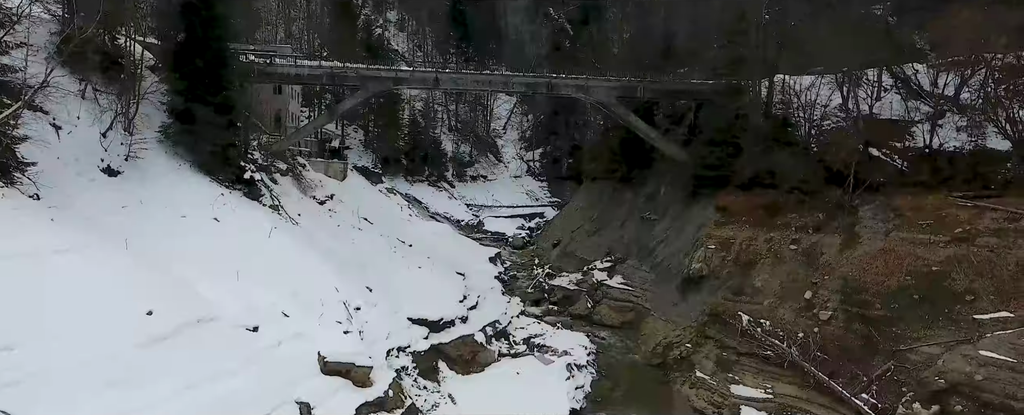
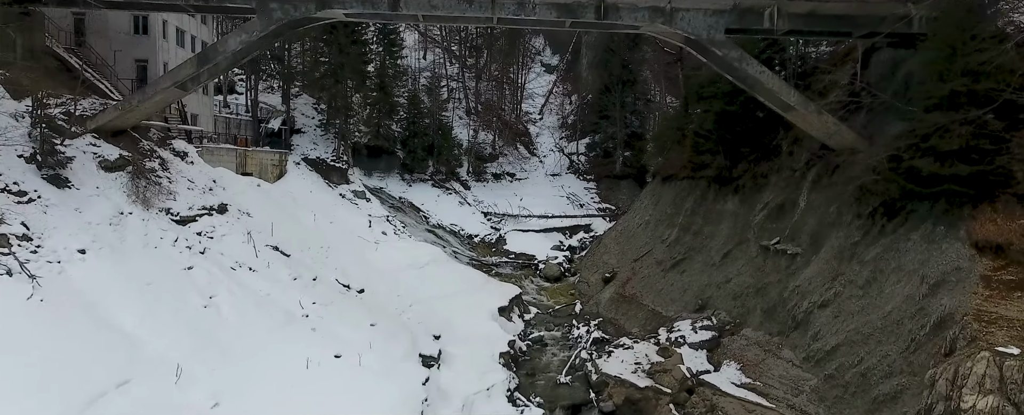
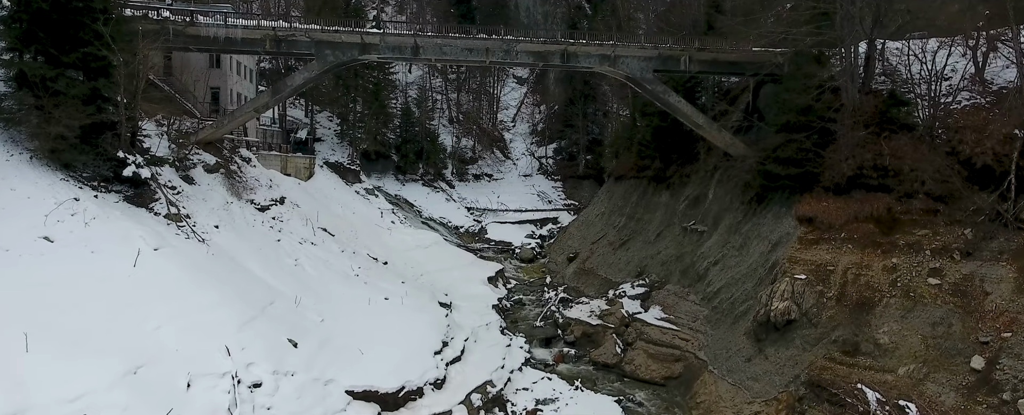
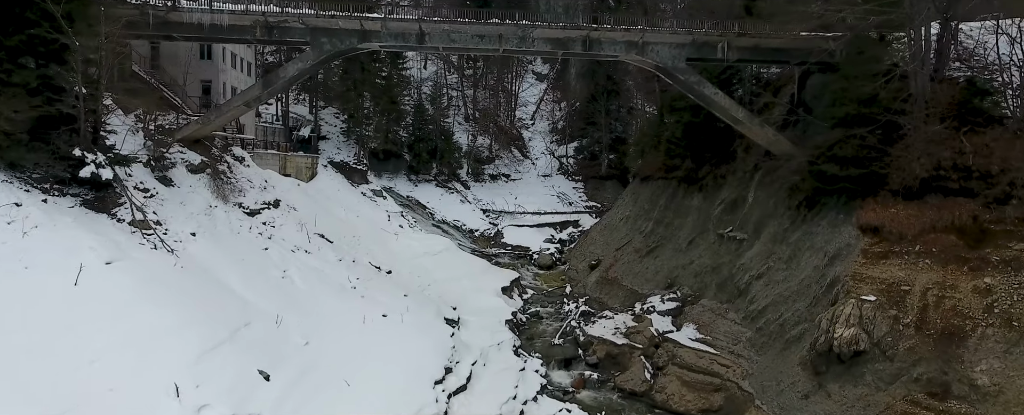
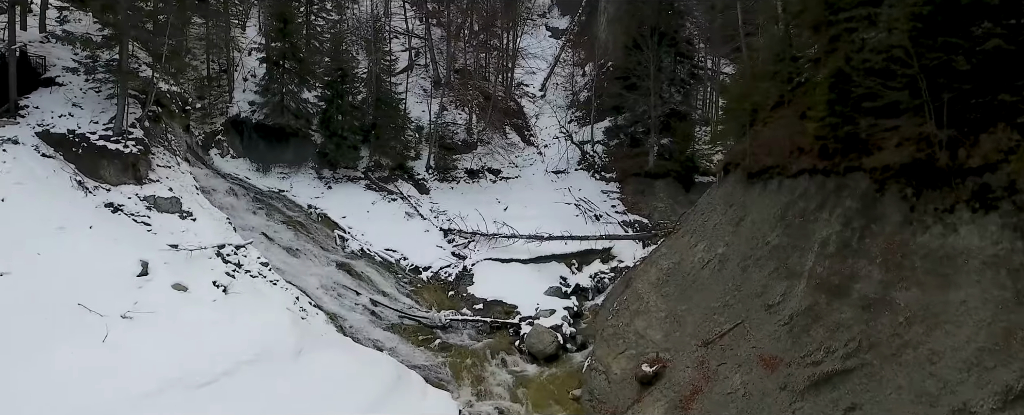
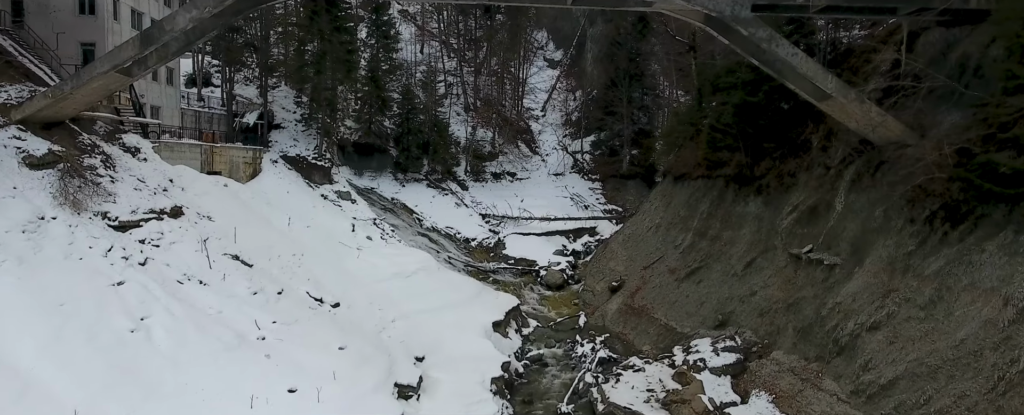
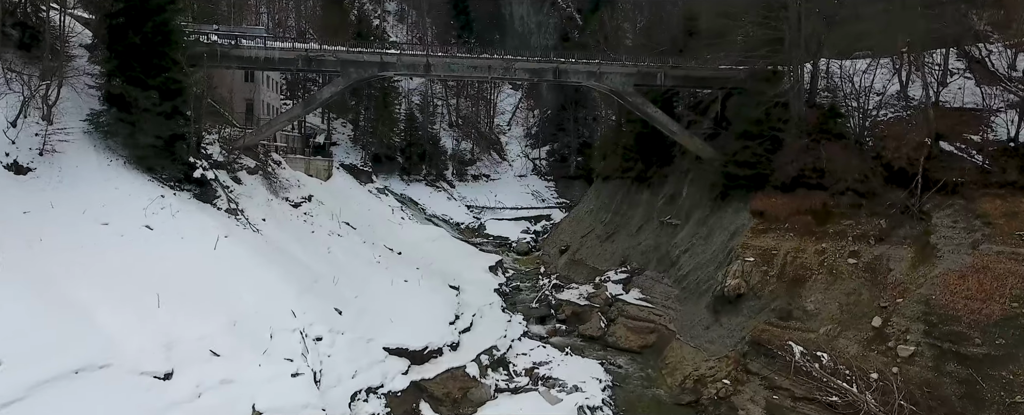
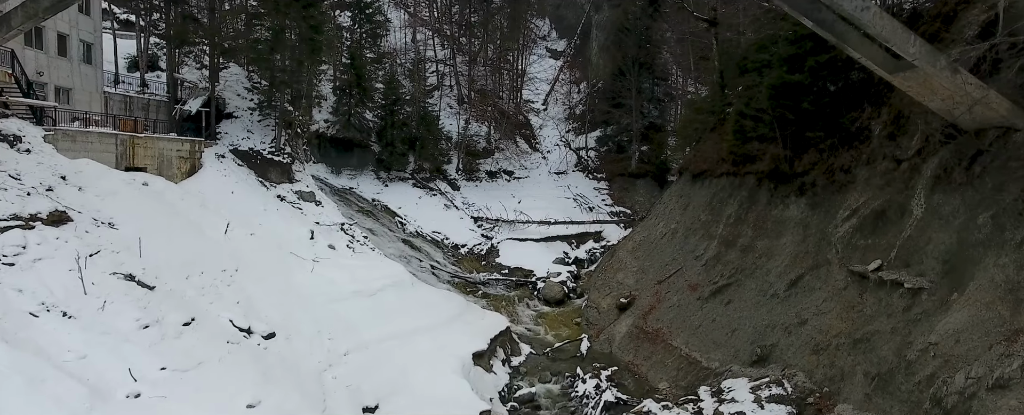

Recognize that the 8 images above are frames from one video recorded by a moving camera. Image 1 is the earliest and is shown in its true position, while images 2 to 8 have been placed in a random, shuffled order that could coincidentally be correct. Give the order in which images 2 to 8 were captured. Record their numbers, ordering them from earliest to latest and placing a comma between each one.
7, 3, 4, 2, 6, 8, 5
